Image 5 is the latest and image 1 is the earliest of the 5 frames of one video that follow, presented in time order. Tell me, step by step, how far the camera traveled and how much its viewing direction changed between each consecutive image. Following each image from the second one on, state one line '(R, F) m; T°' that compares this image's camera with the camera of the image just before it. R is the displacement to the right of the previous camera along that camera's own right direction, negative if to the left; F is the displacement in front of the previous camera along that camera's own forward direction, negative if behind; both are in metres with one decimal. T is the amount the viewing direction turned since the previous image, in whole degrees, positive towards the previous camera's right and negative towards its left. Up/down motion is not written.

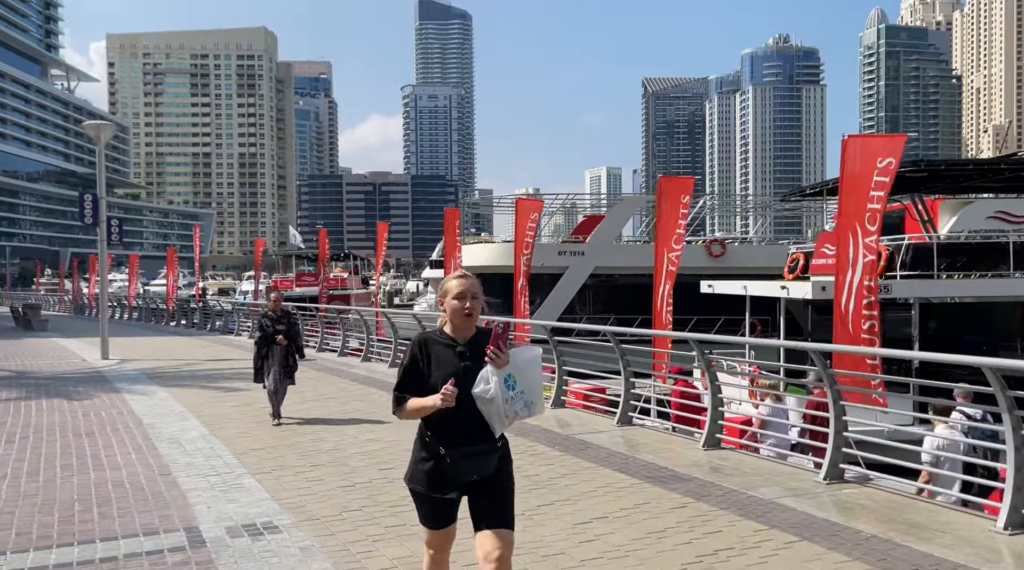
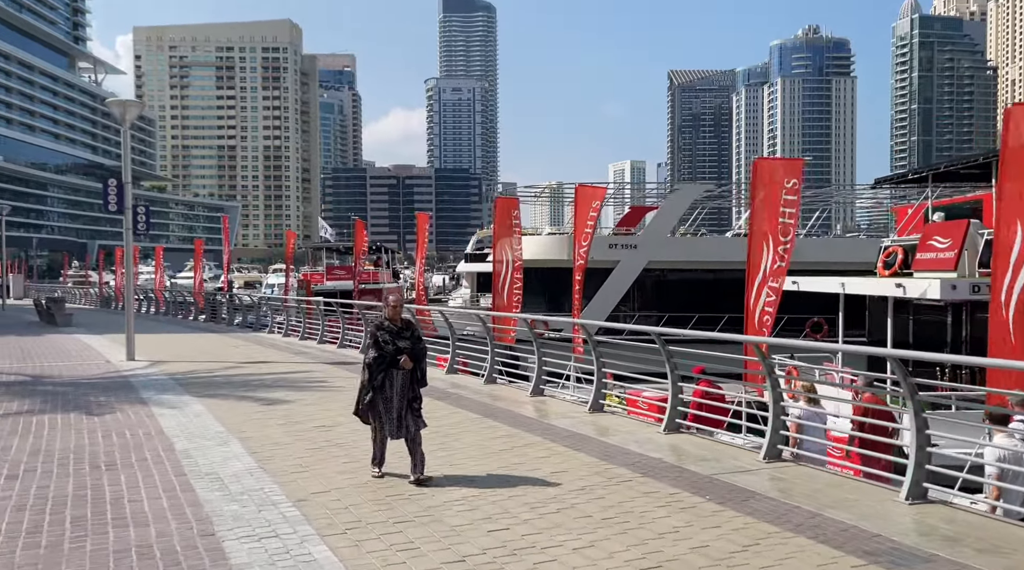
(-0.7, +1.8) m; -1°
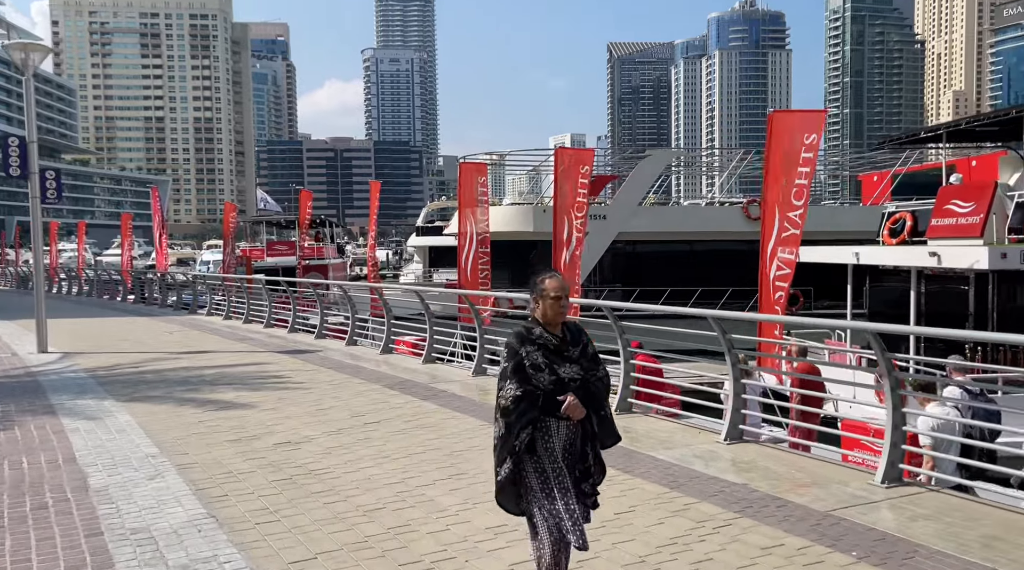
(-0.6, +2.0) m; +4°
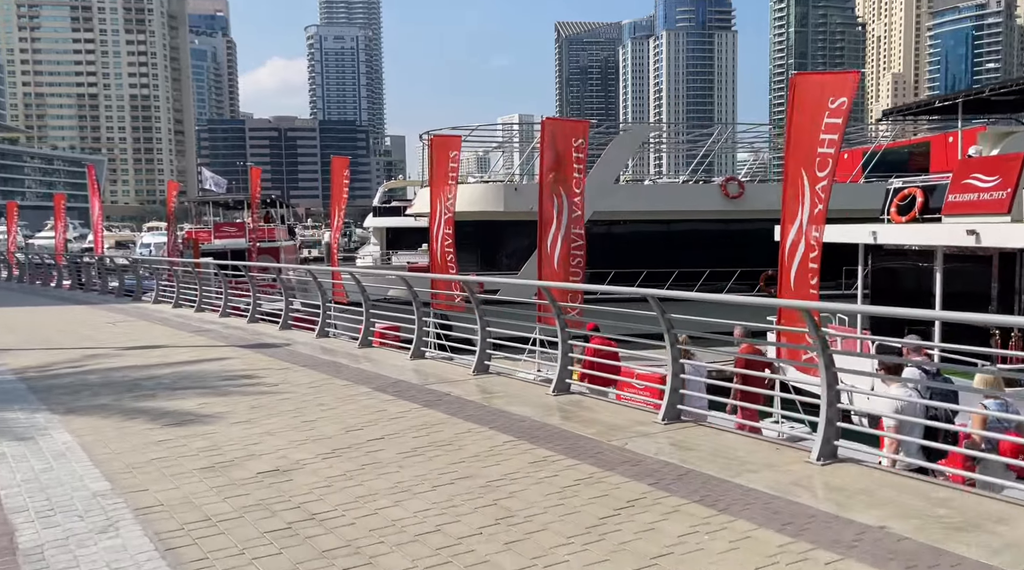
(-0.6, +1.4) m; +3°
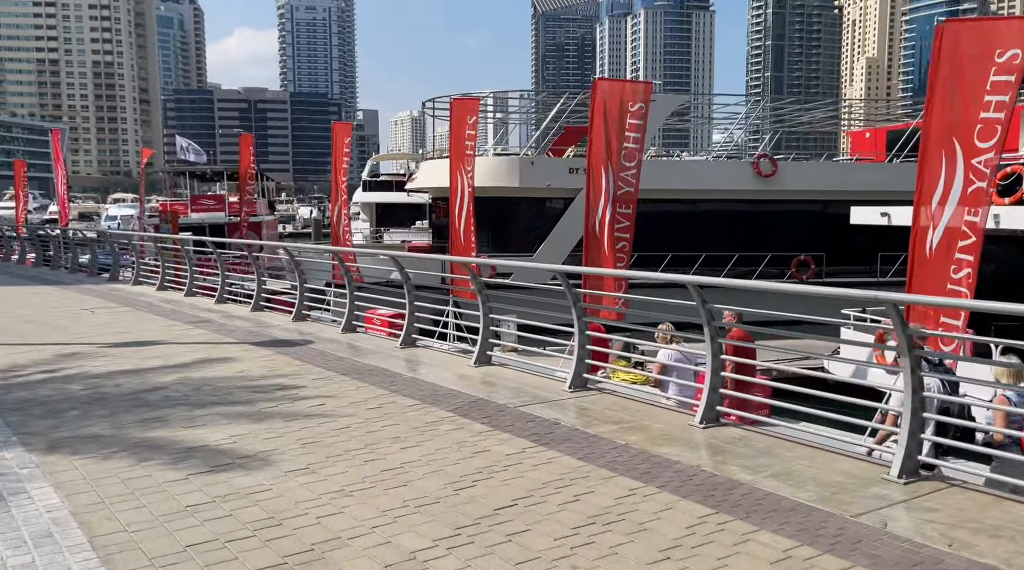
(-1.1, +2.1) m; +2°
